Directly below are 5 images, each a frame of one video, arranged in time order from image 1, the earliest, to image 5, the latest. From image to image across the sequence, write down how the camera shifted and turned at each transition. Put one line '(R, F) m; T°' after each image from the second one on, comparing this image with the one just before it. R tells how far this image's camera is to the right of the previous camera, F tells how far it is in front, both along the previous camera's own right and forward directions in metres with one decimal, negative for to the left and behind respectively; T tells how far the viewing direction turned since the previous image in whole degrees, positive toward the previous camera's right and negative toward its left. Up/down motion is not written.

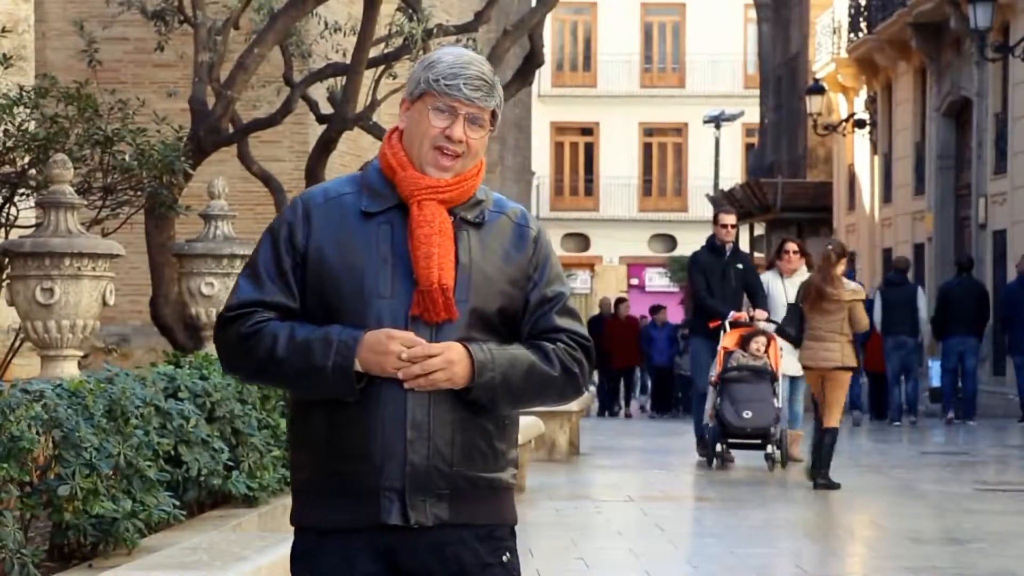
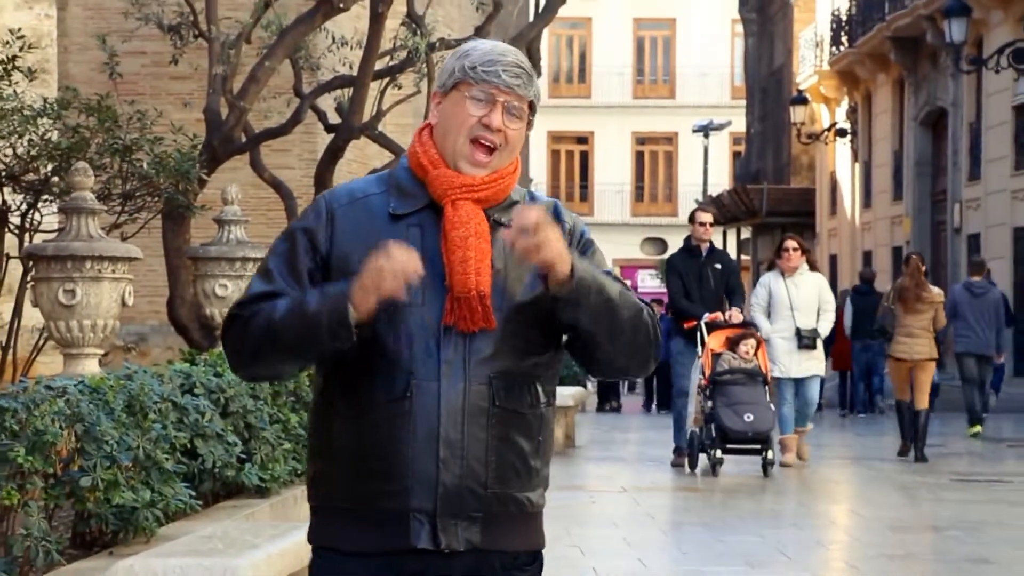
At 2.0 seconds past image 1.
(+0.1, -0.5) m; 0°
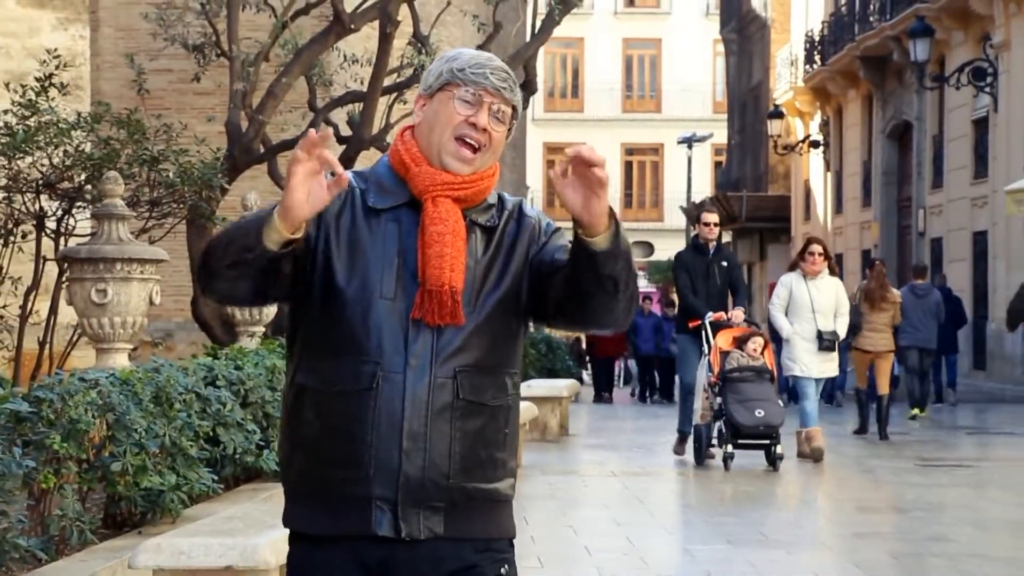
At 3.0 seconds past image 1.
(+0.1, -0.8) m; 0°
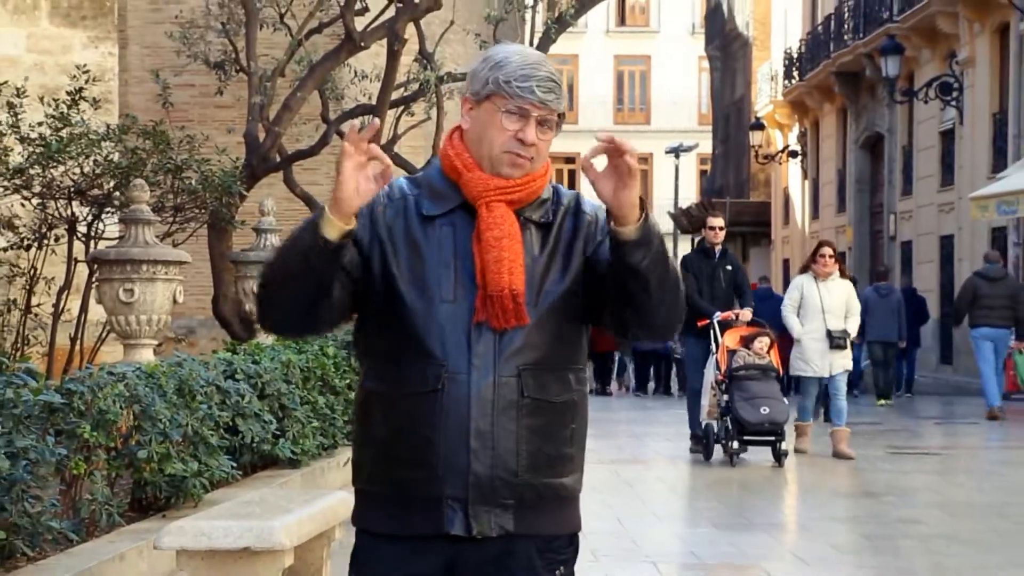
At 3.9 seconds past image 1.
(+0.1, -0.8) m; 0°
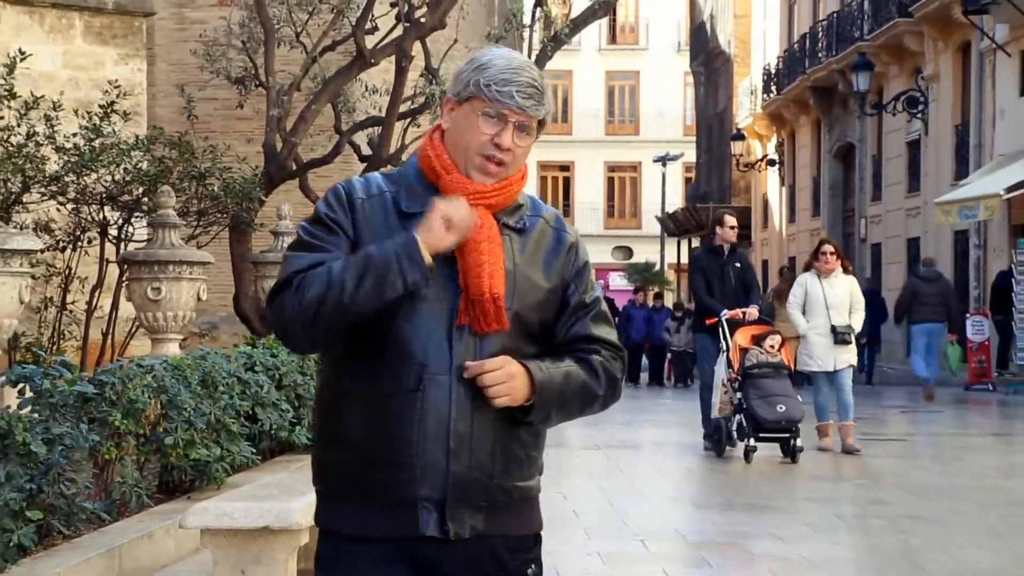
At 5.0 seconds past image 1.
(+0.1, -0.9) m; 0°
